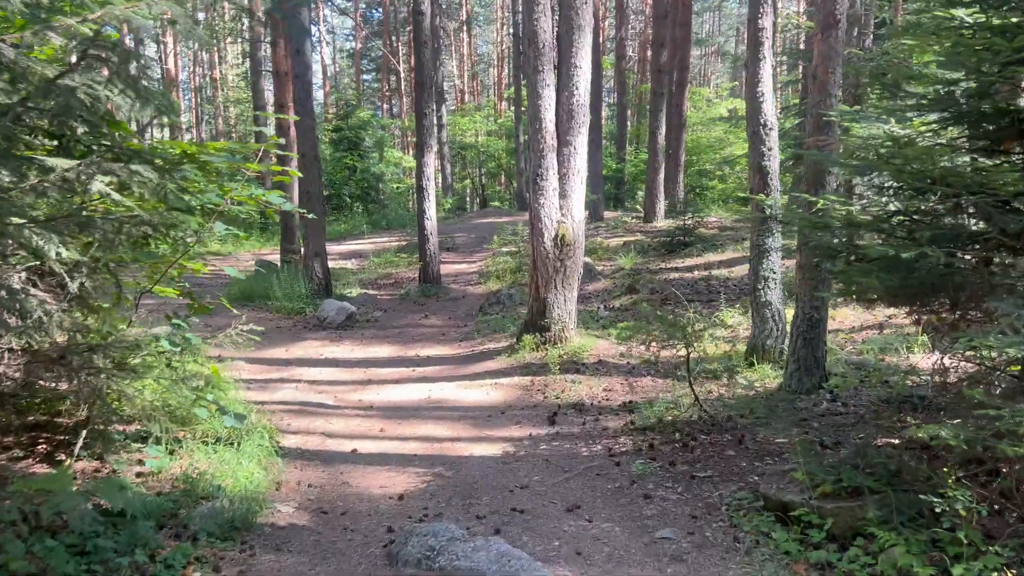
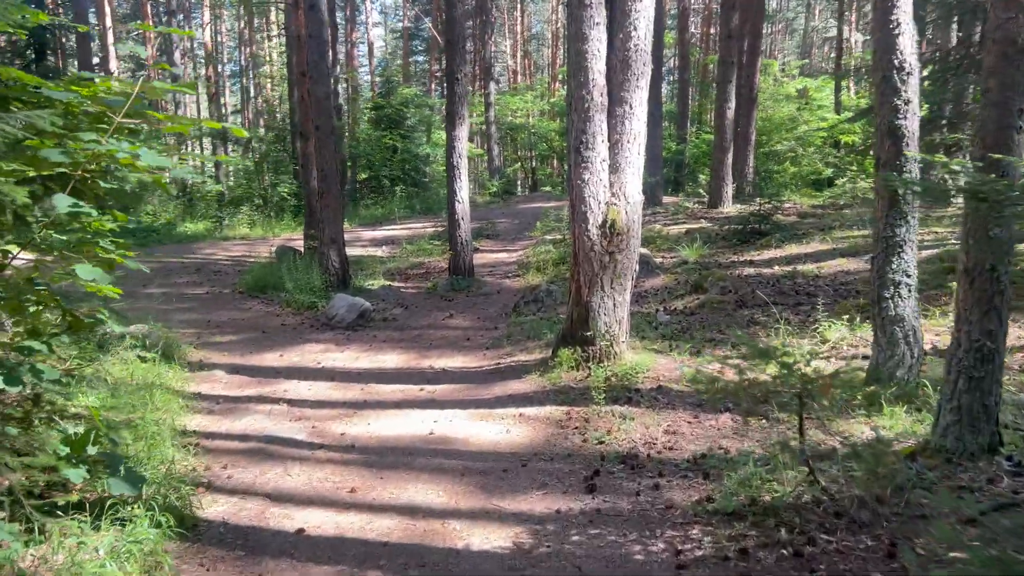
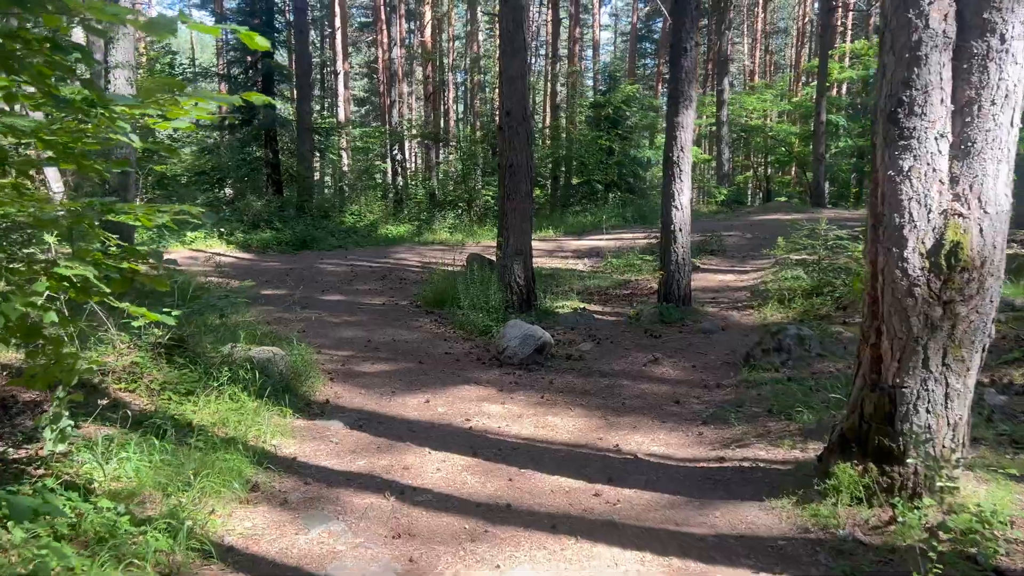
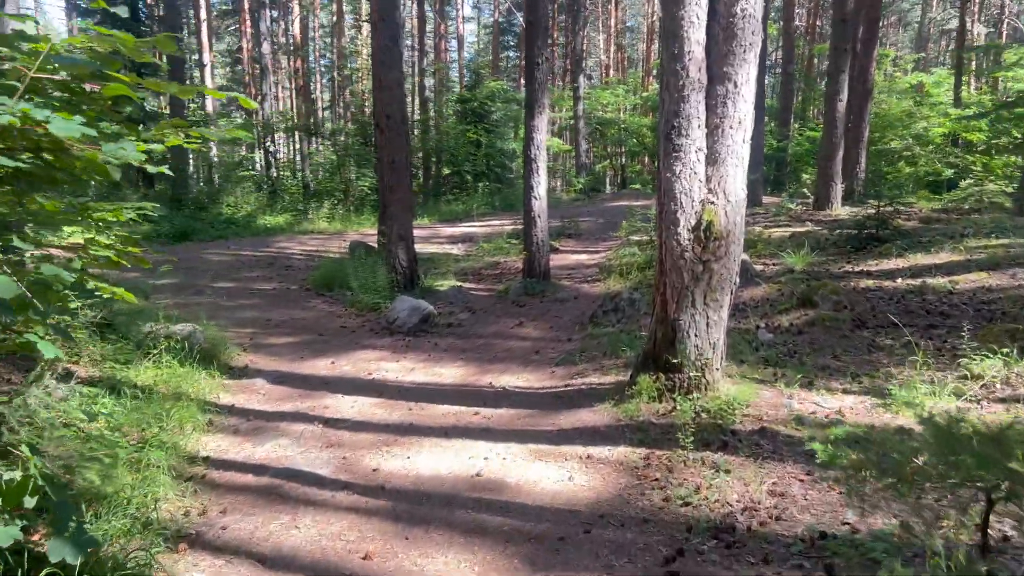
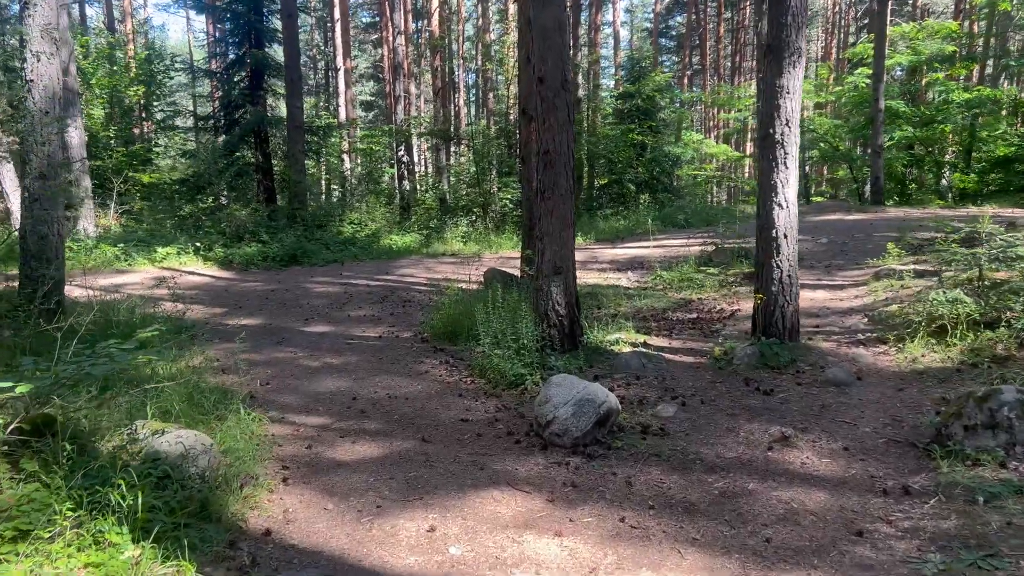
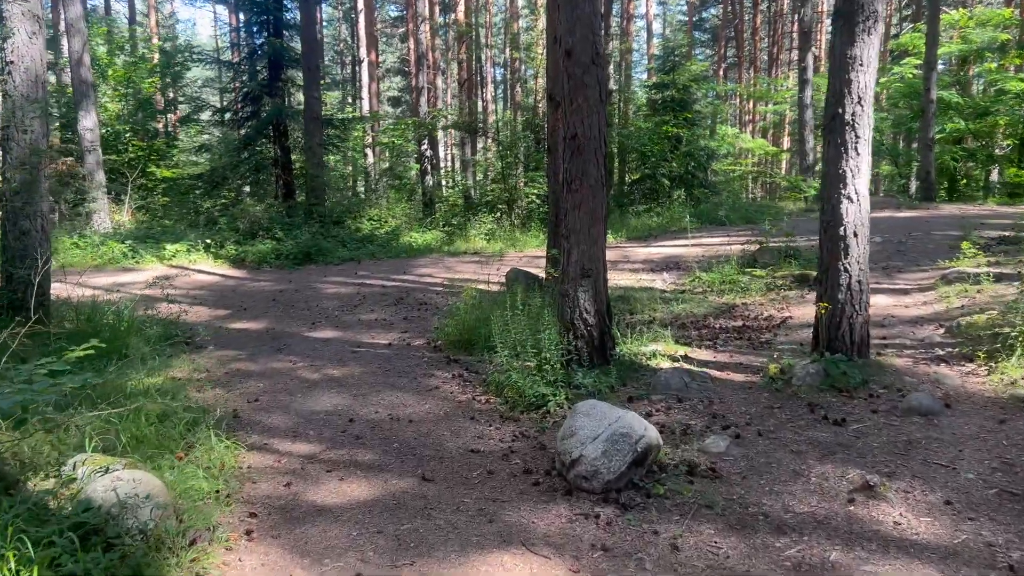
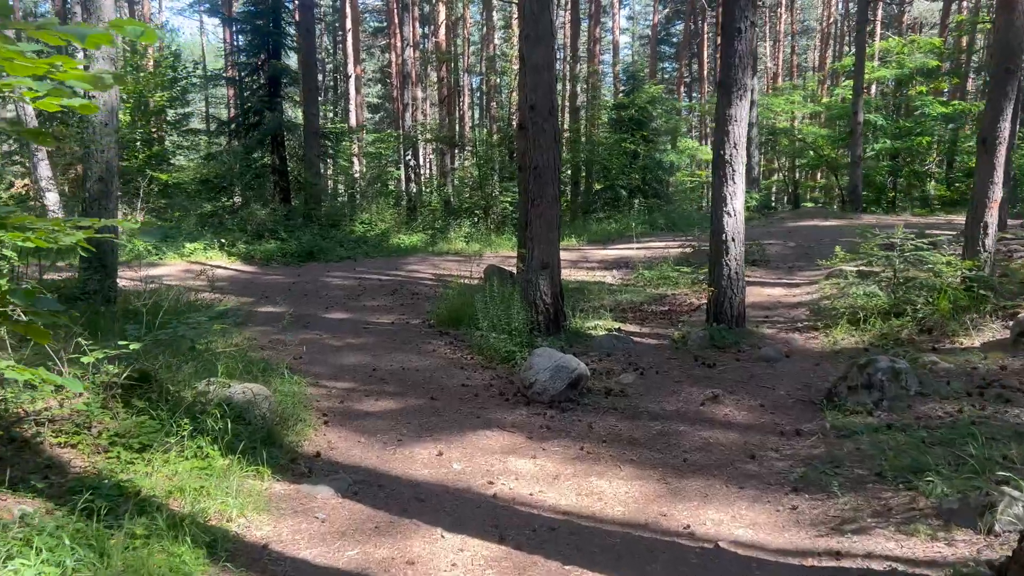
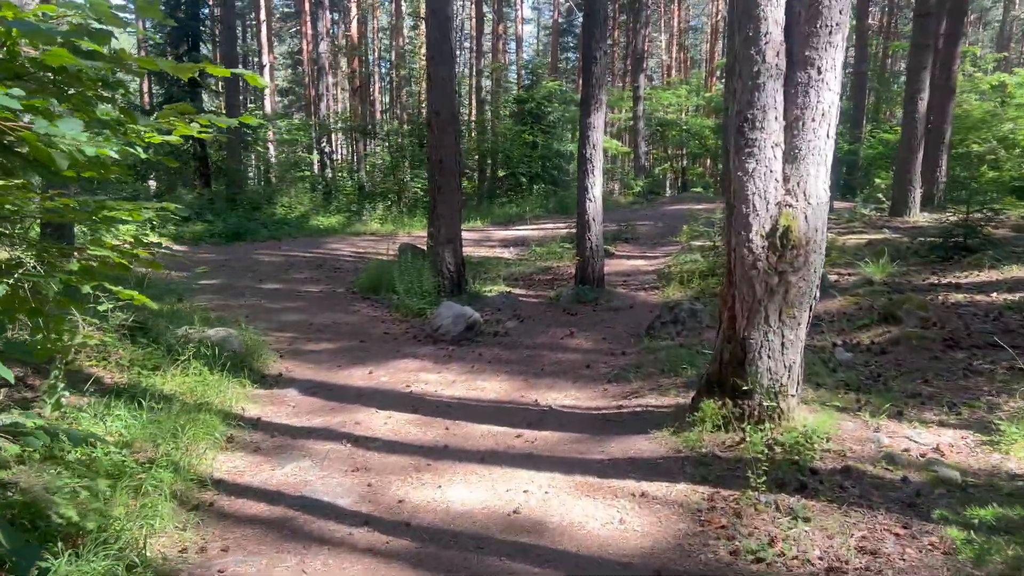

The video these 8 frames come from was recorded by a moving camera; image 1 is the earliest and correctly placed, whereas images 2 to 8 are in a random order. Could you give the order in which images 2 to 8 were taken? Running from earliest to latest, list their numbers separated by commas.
2, 4, 8, 3, 7, 5, 6
